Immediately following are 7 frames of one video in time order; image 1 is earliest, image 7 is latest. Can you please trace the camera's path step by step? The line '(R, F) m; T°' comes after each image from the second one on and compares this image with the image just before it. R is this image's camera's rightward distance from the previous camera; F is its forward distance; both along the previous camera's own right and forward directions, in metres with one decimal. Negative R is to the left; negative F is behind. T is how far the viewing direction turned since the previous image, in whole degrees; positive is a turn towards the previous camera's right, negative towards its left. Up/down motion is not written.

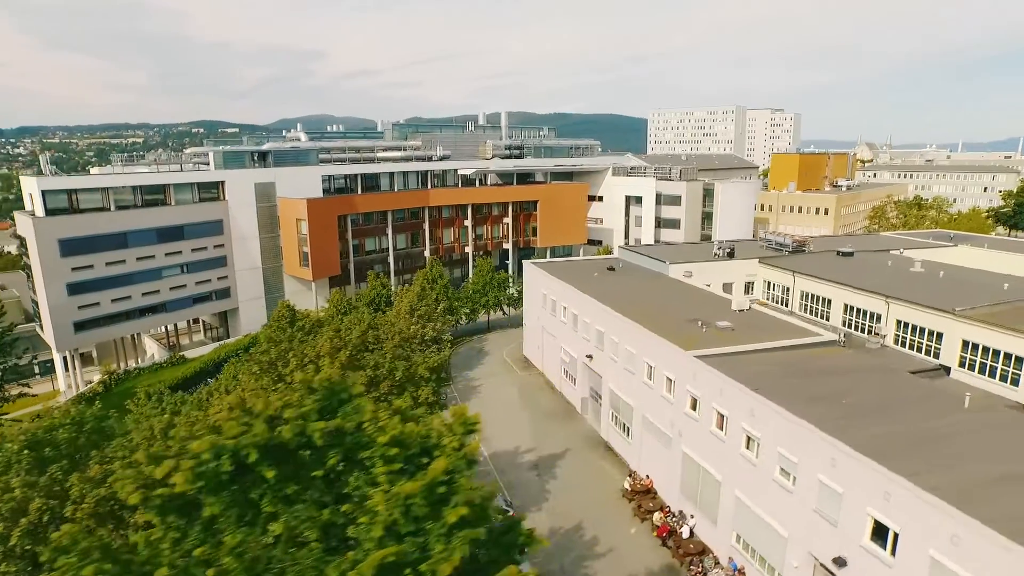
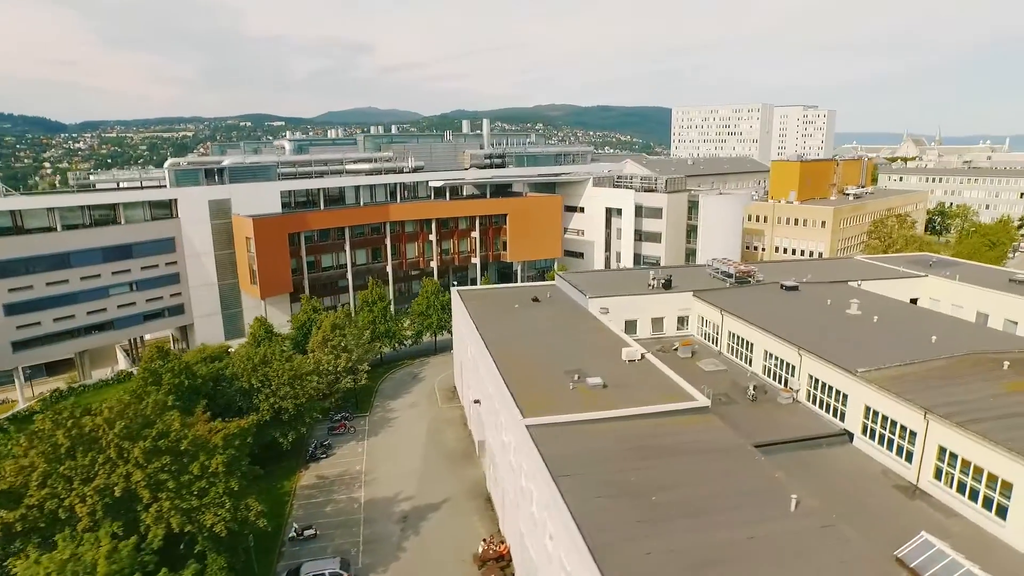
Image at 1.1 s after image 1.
(+8.1, +1.7) m; -4°
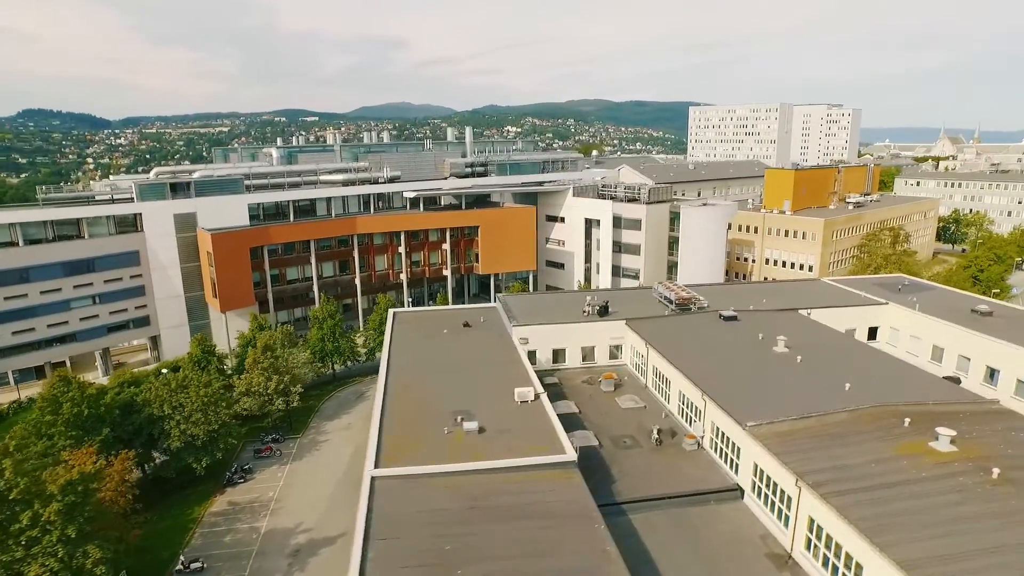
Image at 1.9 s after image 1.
(+6.6, +0.9) m; -3°
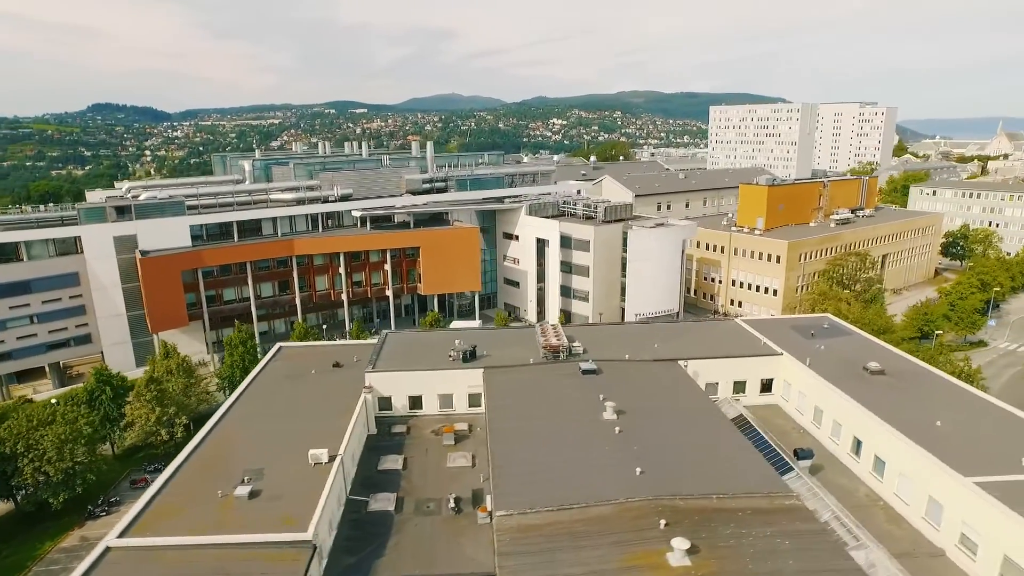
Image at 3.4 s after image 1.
(+11.7, +1.1) m; -5°
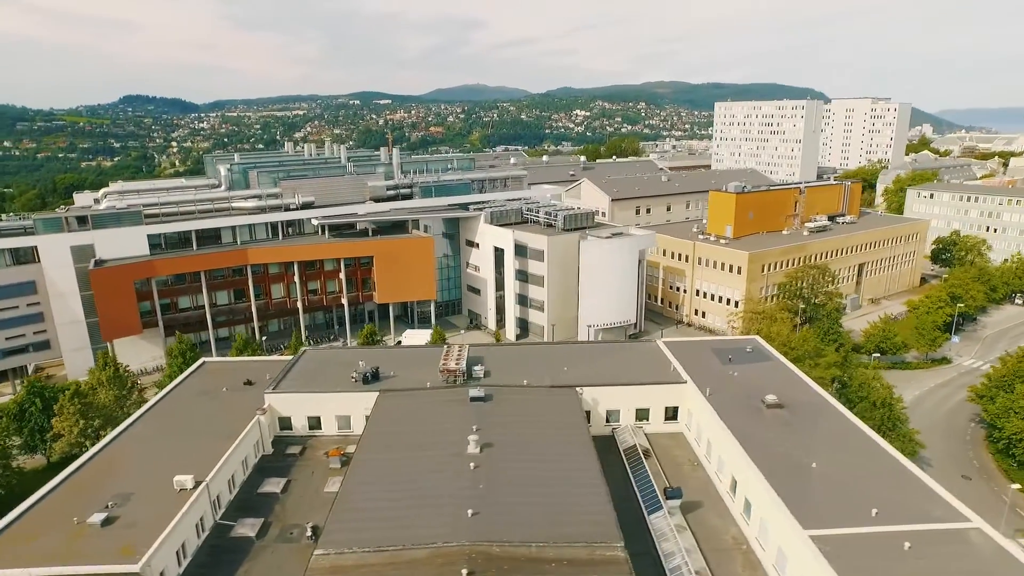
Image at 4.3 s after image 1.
(+8.0, +0.1) m; -2°
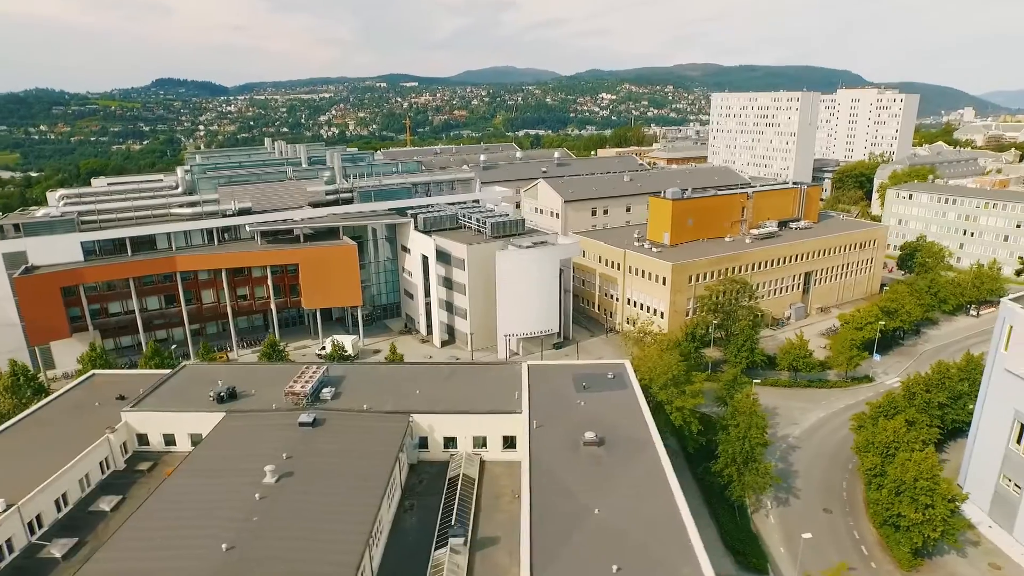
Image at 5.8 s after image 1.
(+12.1, -0.2) m; -3°
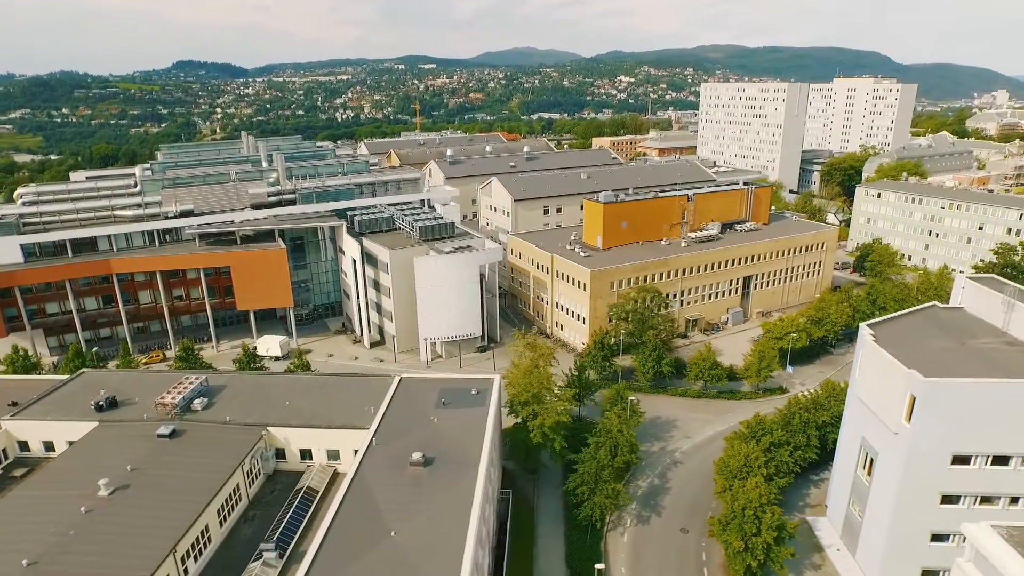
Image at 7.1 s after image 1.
(+11.1, -0.6) m; -2°
